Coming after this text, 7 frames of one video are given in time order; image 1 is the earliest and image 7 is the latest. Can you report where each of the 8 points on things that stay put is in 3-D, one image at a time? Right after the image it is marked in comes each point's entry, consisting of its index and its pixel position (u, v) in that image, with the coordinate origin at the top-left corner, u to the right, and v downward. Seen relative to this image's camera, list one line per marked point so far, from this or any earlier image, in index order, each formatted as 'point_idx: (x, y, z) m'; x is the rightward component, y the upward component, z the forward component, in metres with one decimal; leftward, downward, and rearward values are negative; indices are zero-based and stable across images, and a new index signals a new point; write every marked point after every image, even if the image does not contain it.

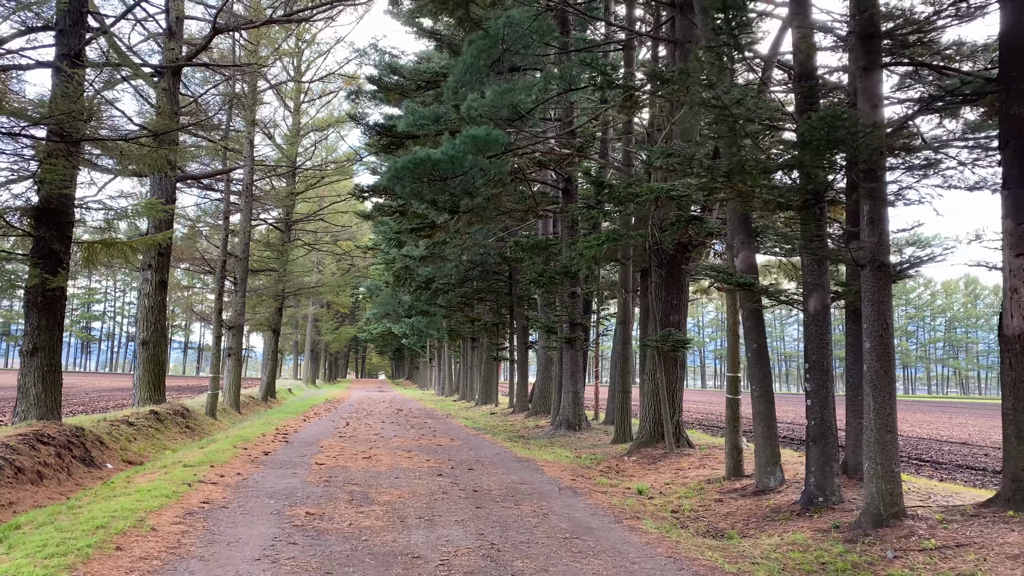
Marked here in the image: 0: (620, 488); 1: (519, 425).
0: (+0.9, -1.7, +6.8) m
1: (+0.1, -2.4, +14.5) m
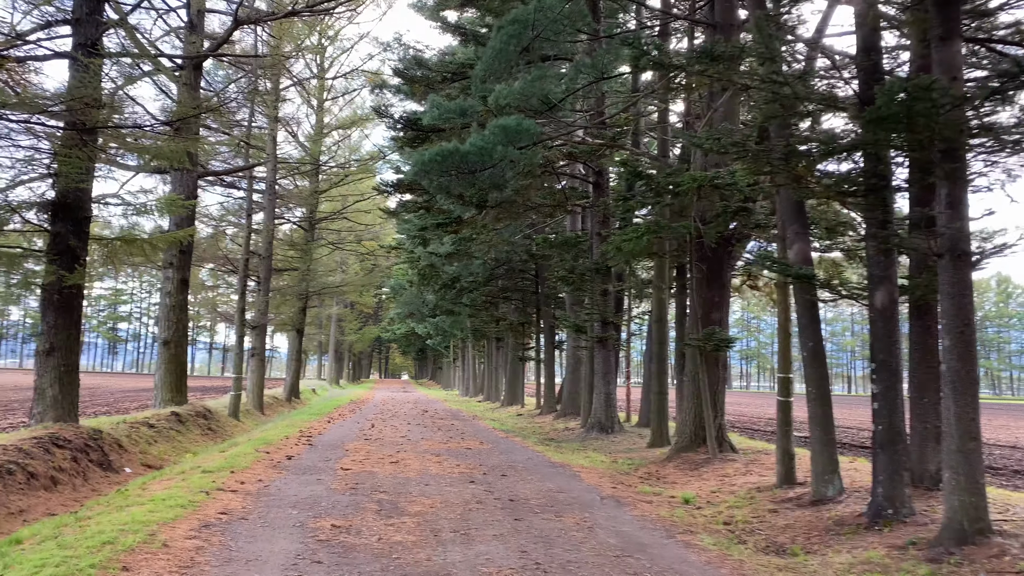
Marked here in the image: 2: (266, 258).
0: (+1.2, -1.6, +6.4) m
1: (+0.6, -2.4, +14.0) m
2: (-5.4, +0.7, +18.2) m
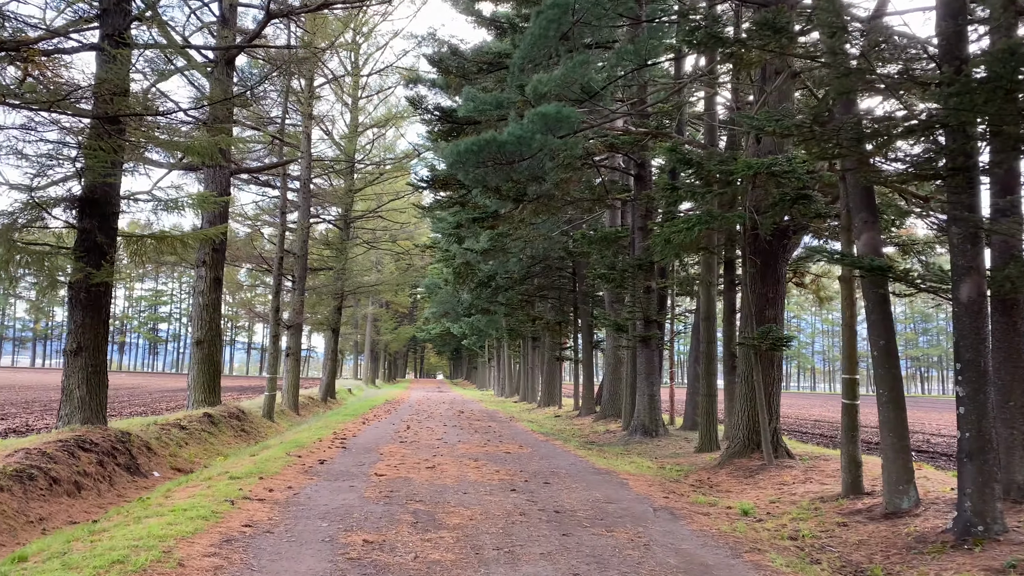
0: (+1.5, -1.6, +5.9) m
1: (+1.2, -2.3, +13.6) m
2: (-4.6, +0.7, +18.0) m
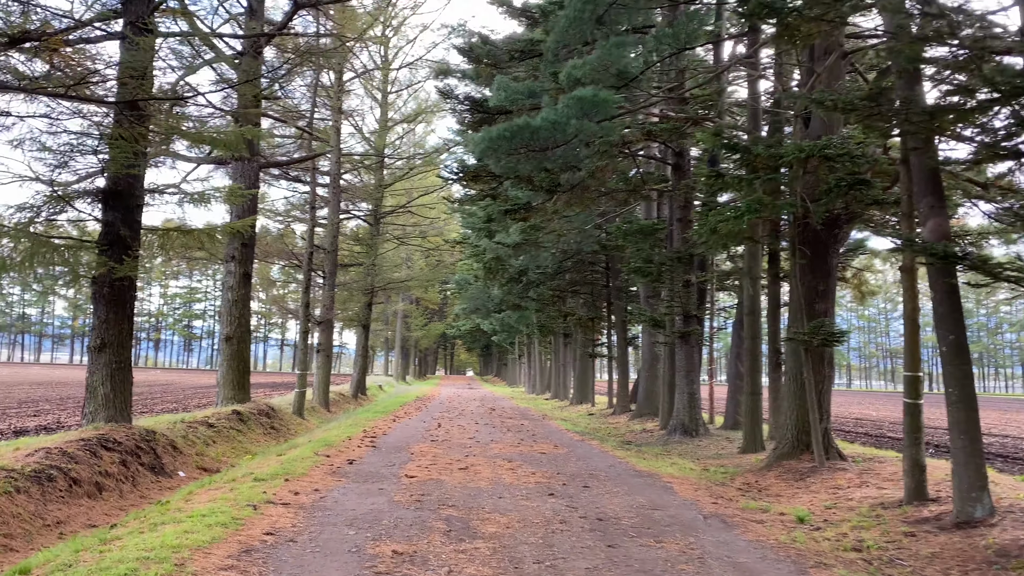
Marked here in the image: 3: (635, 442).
0: (+1.8, -1.5, +5.5) m
1: (+1.8, -2.2, +13.2) m
2: (-3.9, +0.8, +17.8) m
3: (+1.7, -2.1, +11.1) m
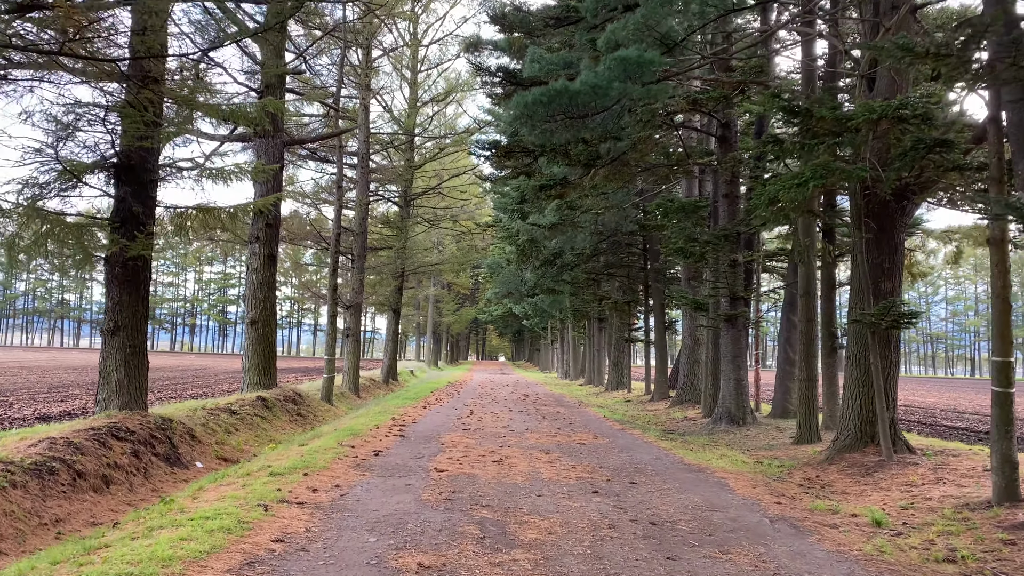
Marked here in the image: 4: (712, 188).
0: (+2.0, -1.4, +4.9) m
1: (+2.3, -2.0, +12.6) m
2: (-3.2, +1.1, +17.3) m
3: (+2.1, -1.8, +10.5) m
4: (+2.9, +1.5, +12.0) m
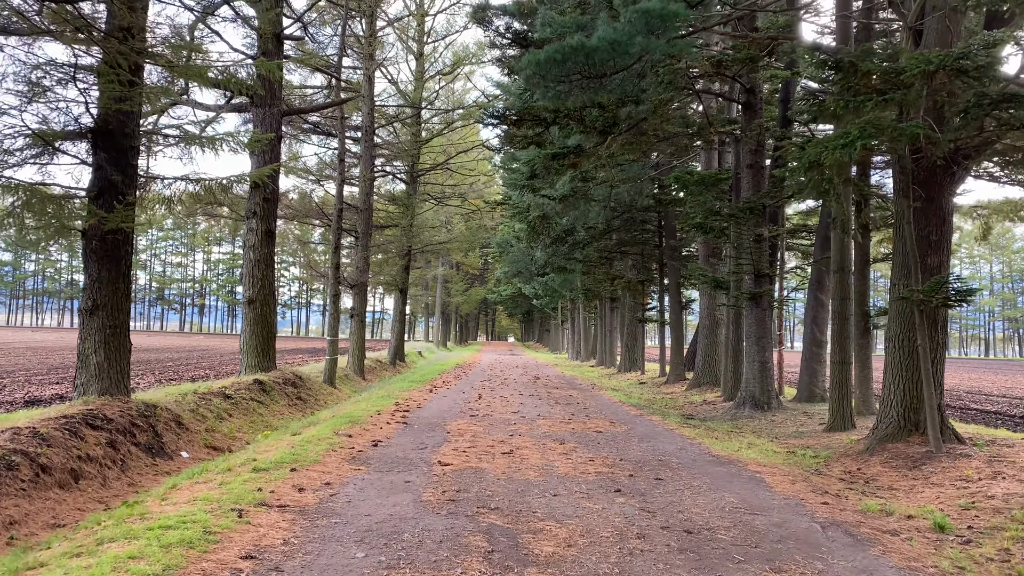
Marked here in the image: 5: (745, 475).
0: (+2.1, -1.2, +4.3) m
1: (+2.5, -1.6, +12.0) m
2: (-3.0, +1.6, +16.8) m
3: (+2.2, -1.5, +9.9) m
4: (+3.1, +1.8, +11.3) m
5: (+1.5, -1.2, +5.3) m
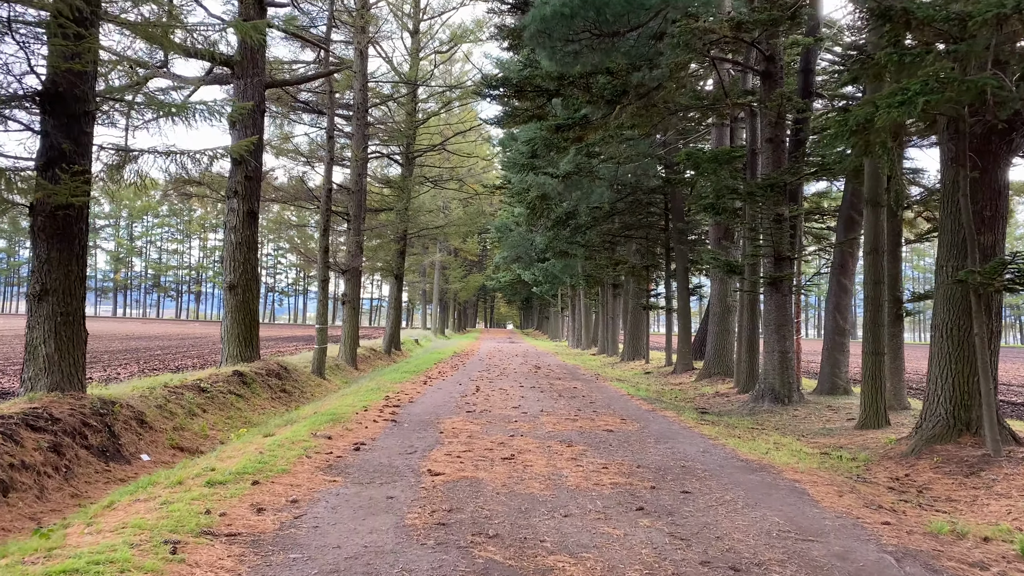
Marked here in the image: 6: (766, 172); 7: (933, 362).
0: (+2.1, -1.1, +3.6) m
1: (+2.5, -1.4, +11.3) m
2: (-3.1, +1.9, +16.0) m
3: (+2.2, -1.4, +9.2) m
4: (+3.1, +2.0, +10.5) m
5: (+1.5, -1.1, +4.6) m
6: (+2.9, +1.3, +9.4) m
7: (+3.1, -0.5, +6.0) m
